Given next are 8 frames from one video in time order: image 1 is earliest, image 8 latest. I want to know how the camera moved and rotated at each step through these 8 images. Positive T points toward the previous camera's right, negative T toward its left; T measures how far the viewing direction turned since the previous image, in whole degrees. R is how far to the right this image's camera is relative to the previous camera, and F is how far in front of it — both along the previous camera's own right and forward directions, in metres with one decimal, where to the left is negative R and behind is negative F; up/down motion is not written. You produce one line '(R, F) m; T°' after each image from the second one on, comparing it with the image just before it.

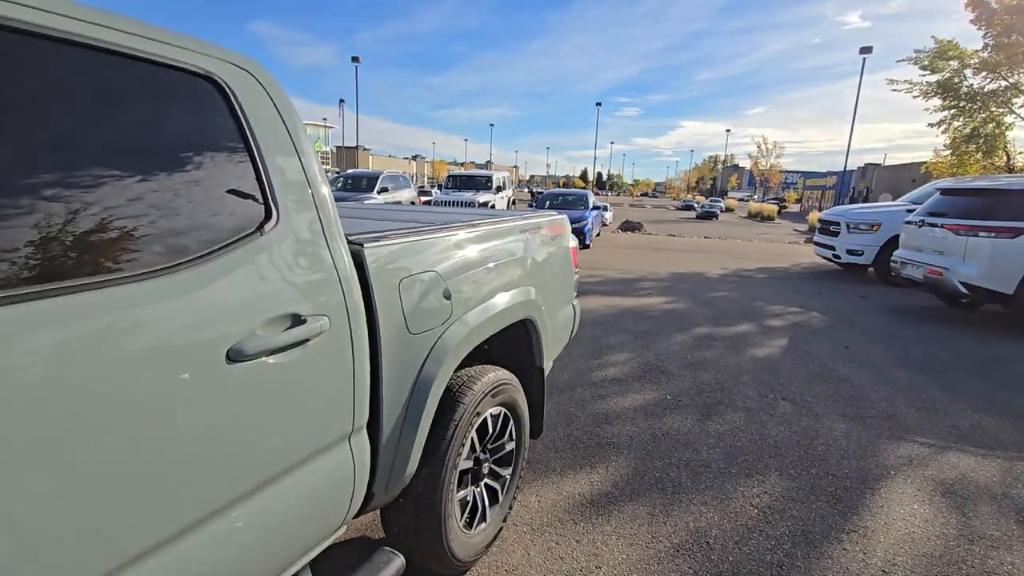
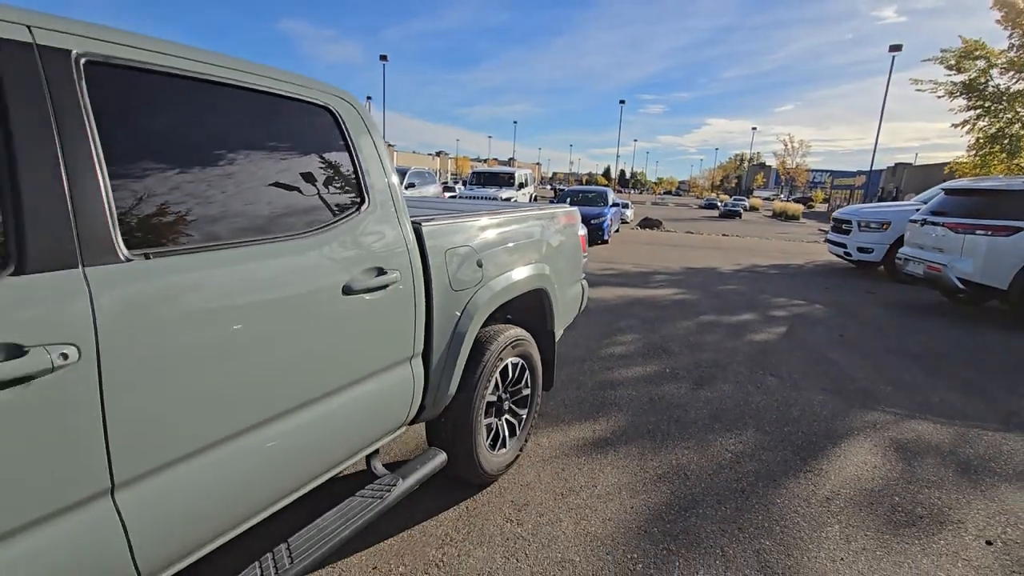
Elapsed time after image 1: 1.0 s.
(0.0, -0.6) m; -2°
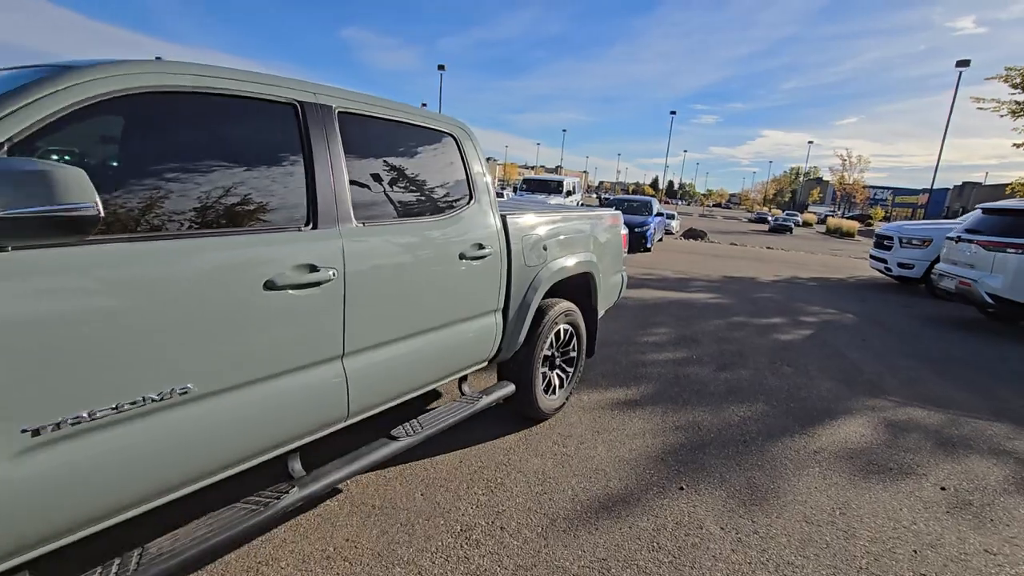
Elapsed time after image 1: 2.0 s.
(-0.1, -0.9) m; -5°
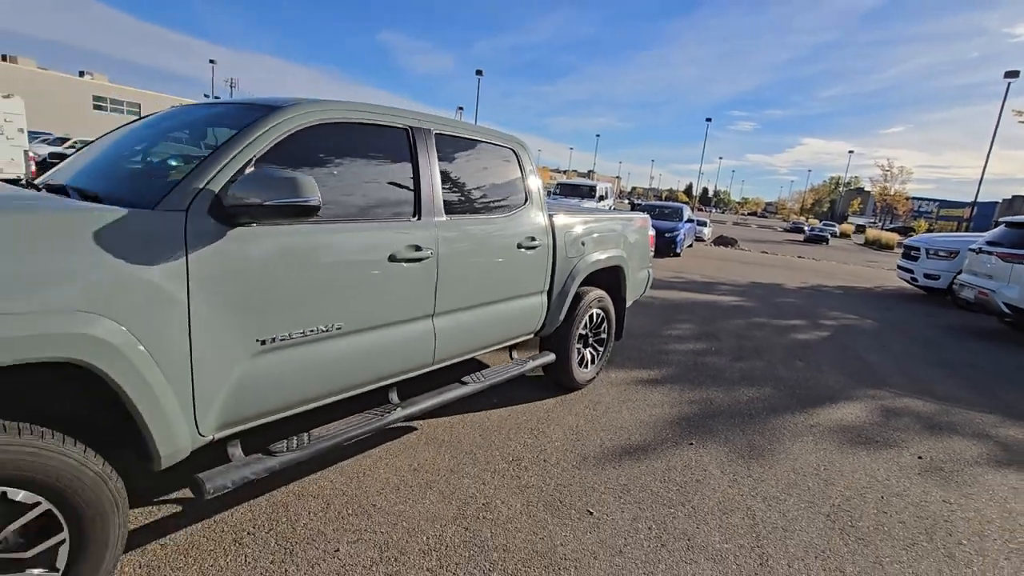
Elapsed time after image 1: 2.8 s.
(-0.1, -0.7) m; -3°
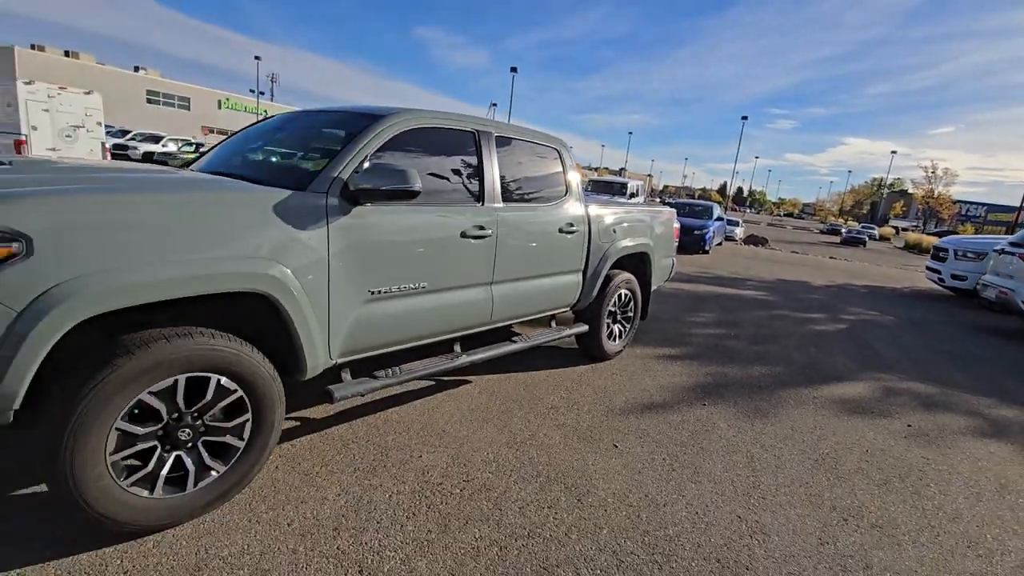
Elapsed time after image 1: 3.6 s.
(-0.1, -0.7) m; -3°
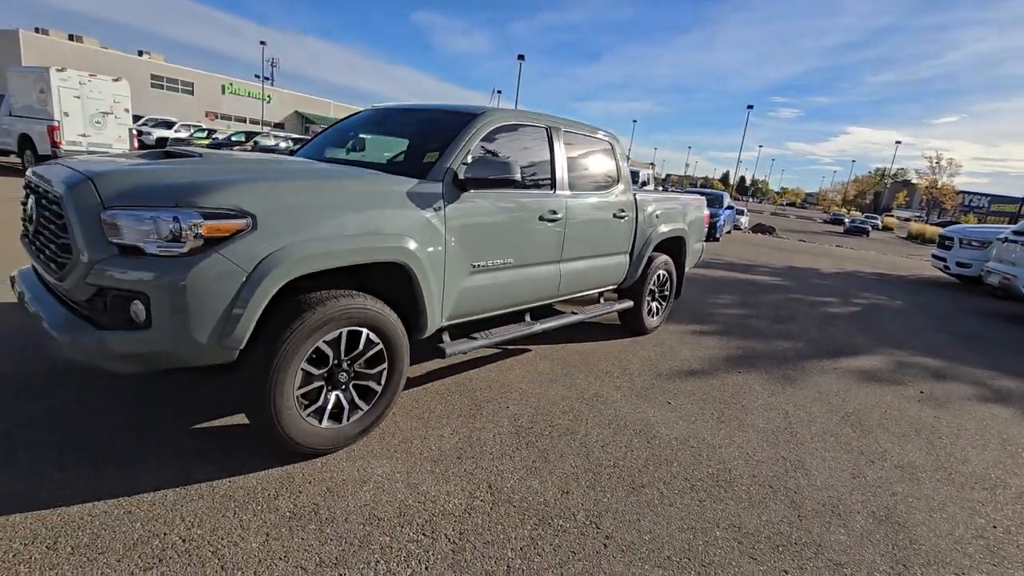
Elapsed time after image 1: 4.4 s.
(-0.5, -0.5) m; 0°
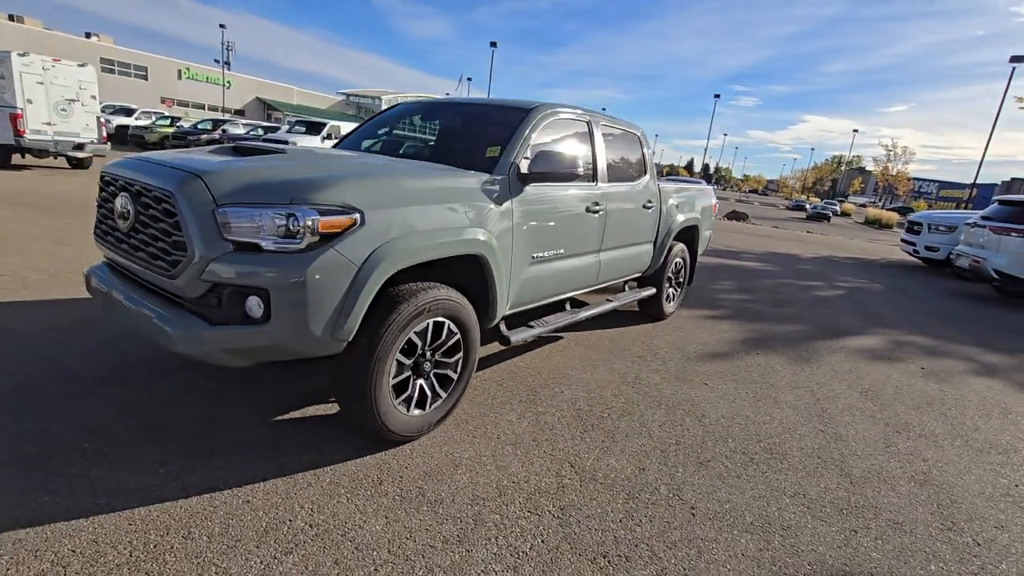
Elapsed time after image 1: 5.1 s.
(-0.6, -0.1) m; +3°
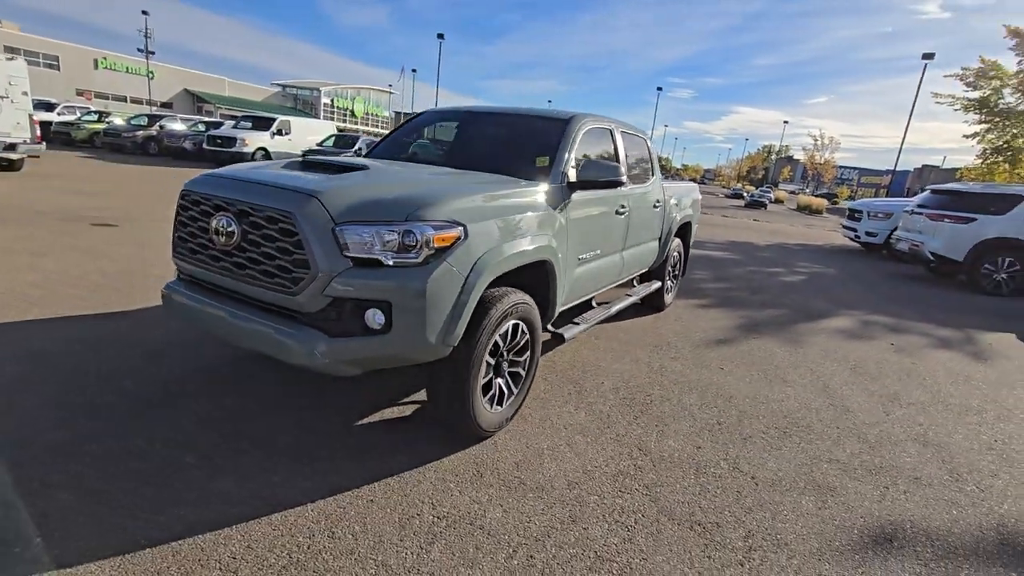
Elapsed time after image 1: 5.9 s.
(-0.7, -0.2) m; +6°
